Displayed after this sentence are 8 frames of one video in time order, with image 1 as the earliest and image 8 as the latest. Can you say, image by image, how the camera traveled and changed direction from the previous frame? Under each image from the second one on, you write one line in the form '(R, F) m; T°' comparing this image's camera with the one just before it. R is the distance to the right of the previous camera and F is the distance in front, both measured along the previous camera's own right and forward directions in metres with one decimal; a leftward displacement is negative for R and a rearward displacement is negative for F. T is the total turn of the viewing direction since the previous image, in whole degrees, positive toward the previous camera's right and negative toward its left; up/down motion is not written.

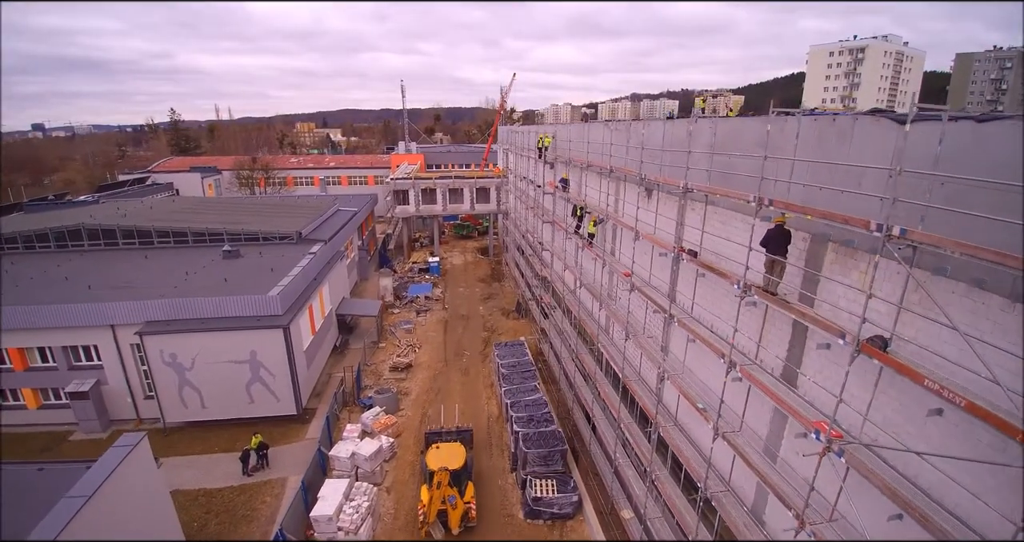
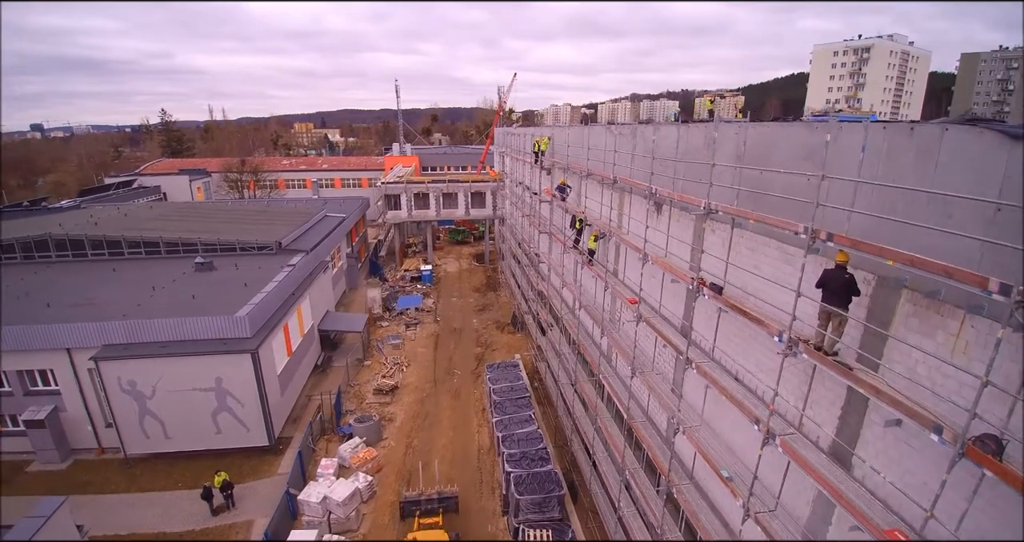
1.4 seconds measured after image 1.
(+0.2, +1.2) m; 0°
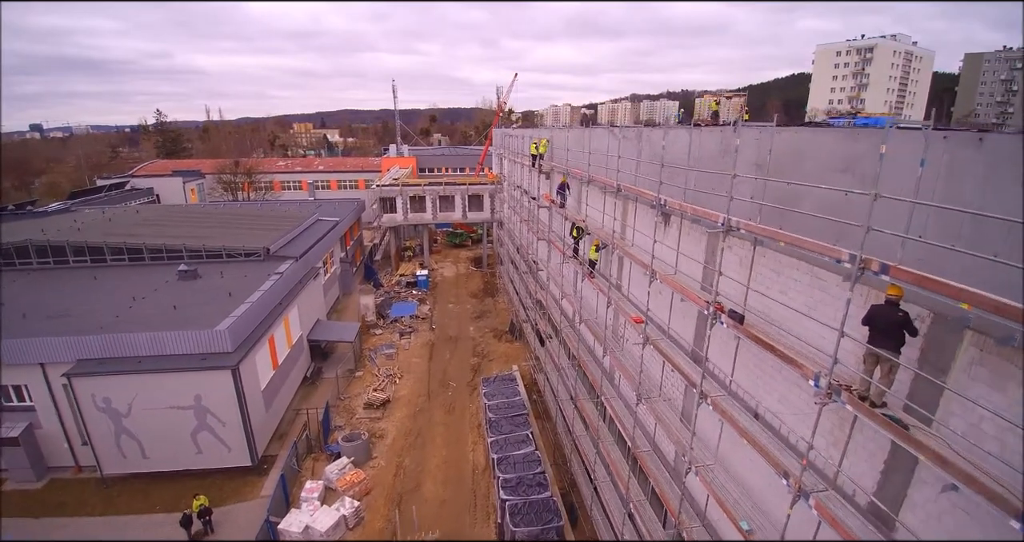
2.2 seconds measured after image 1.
(+0.1, +0.7) m; 0°
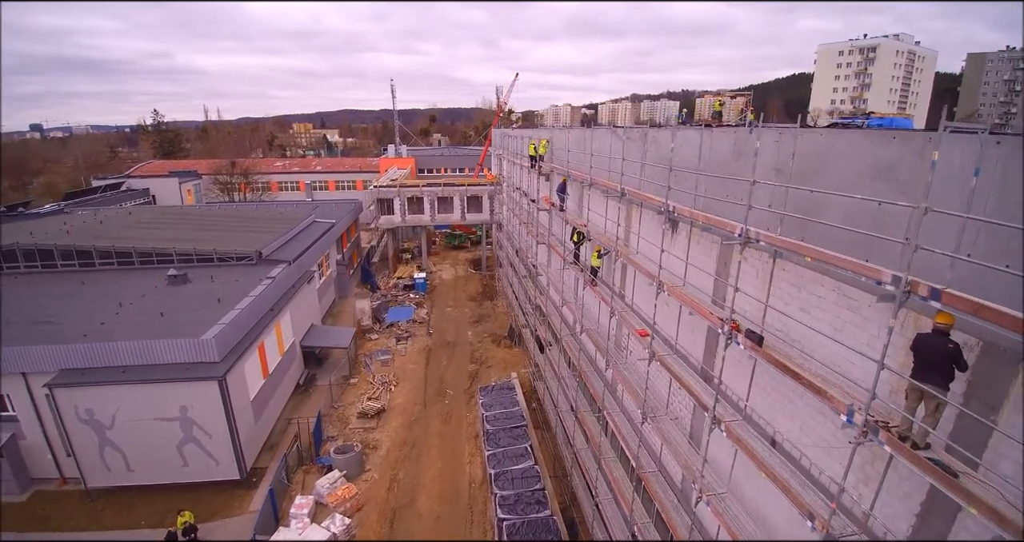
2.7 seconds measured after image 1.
(0.0, +0.4) m; 0°
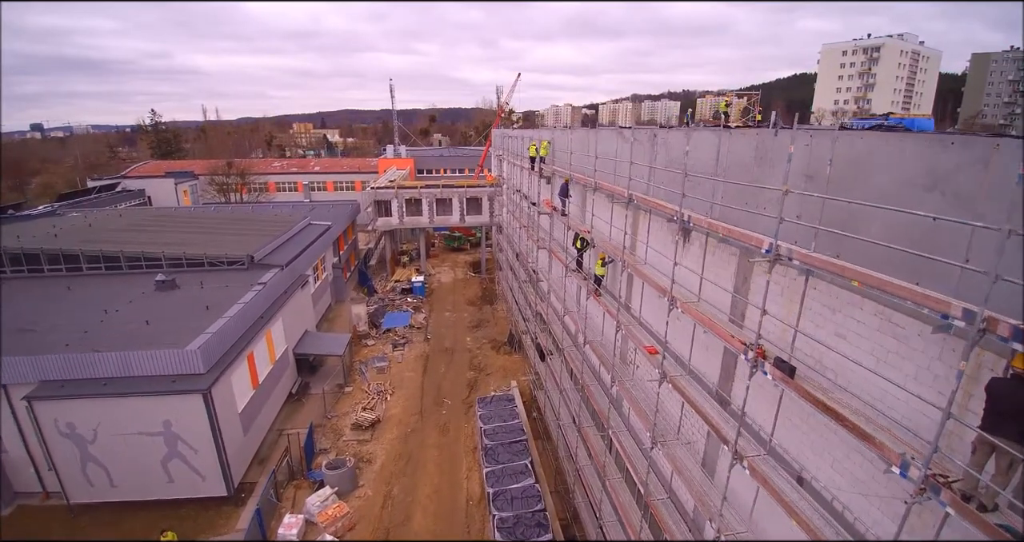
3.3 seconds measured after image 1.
(0.0, +0.5) m; 0°
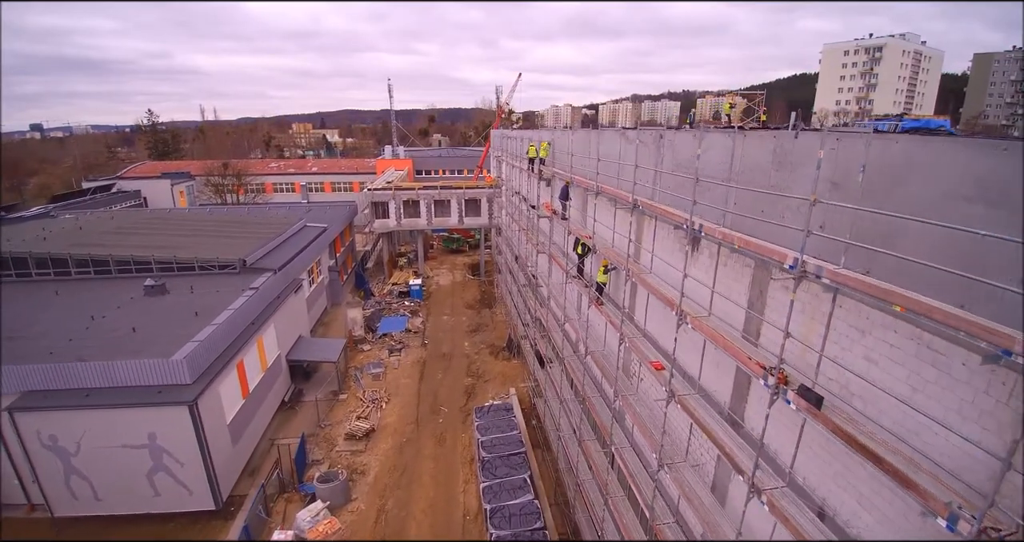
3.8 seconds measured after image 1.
(0.0, +0.4) m; 0°
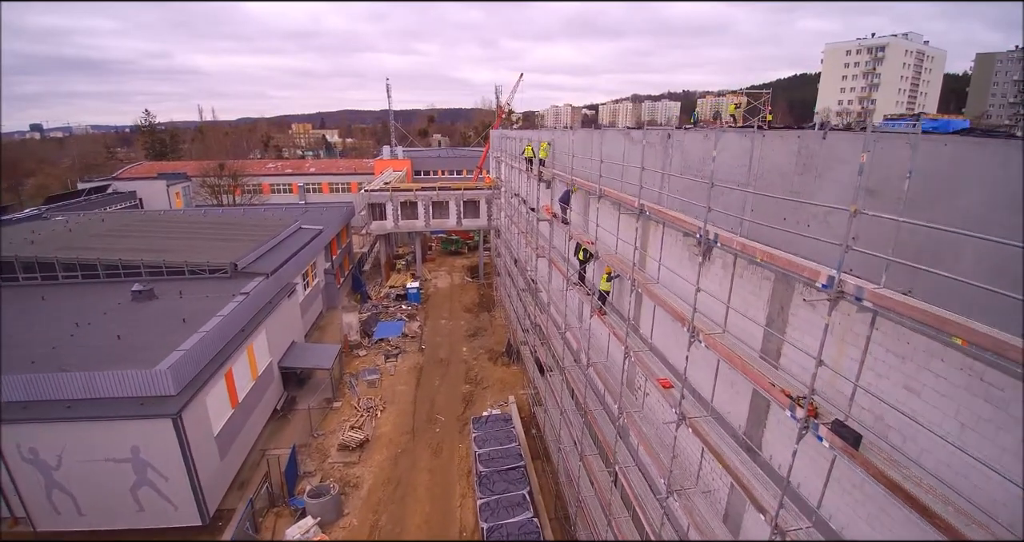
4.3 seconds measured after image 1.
(0.0, +0.4) m; 0°
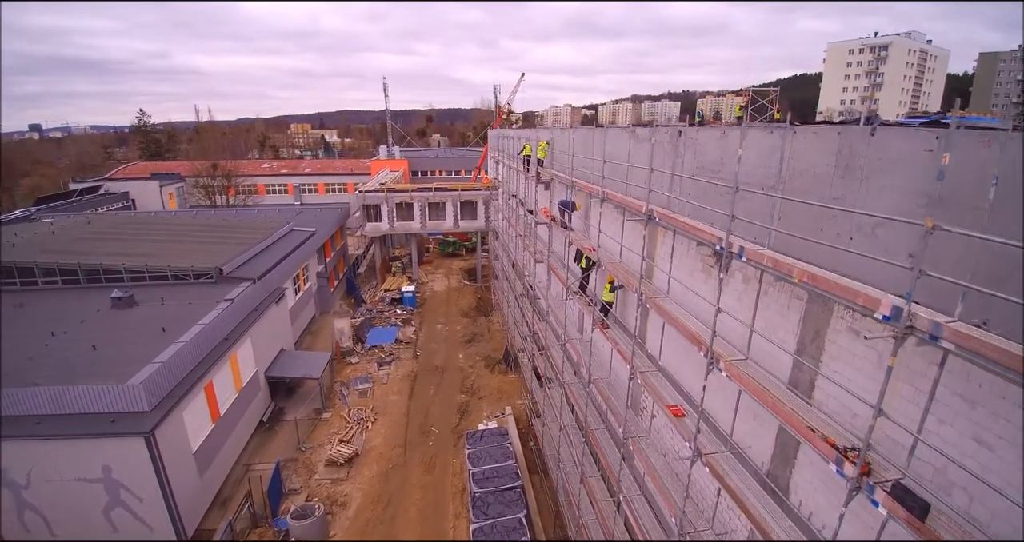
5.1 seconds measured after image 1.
(+0.1, +0.6) m; 0°
